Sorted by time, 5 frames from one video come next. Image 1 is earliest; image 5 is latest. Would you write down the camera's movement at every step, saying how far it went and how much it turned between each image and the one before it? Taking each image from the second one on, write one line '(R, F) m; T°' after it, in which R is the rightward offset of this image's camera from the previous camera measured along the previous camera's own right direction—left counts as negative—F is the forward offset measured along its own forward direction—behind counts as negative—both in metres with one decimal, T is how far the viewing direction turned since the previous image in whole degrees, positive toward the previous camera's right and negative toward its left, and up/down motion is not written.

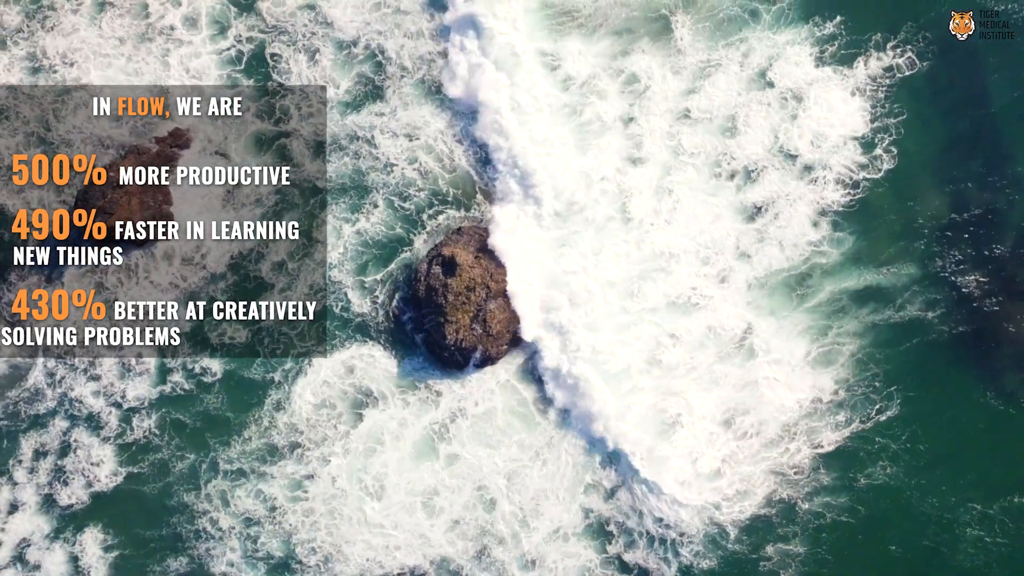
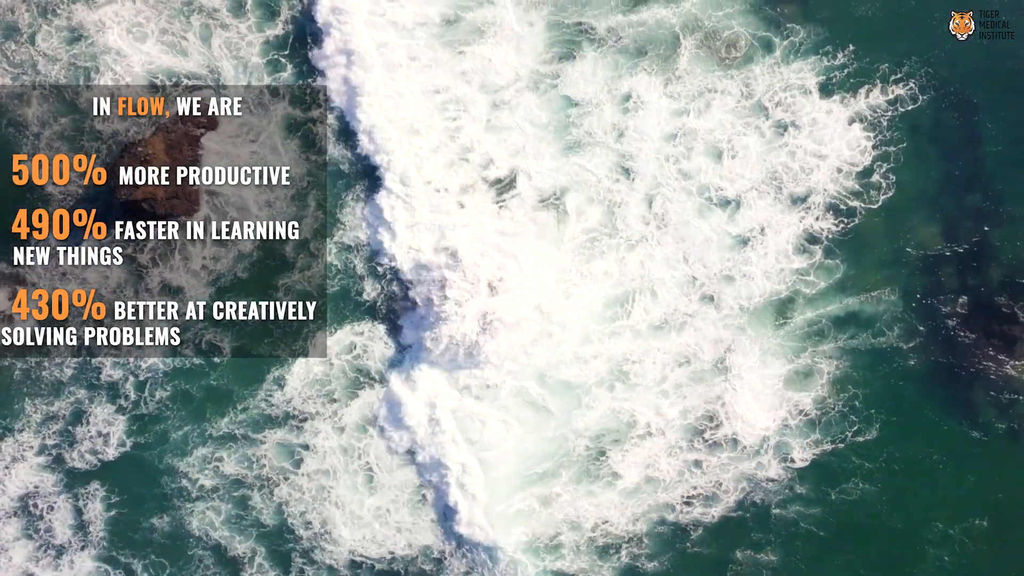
(+0.9, -1.5) m; -1°
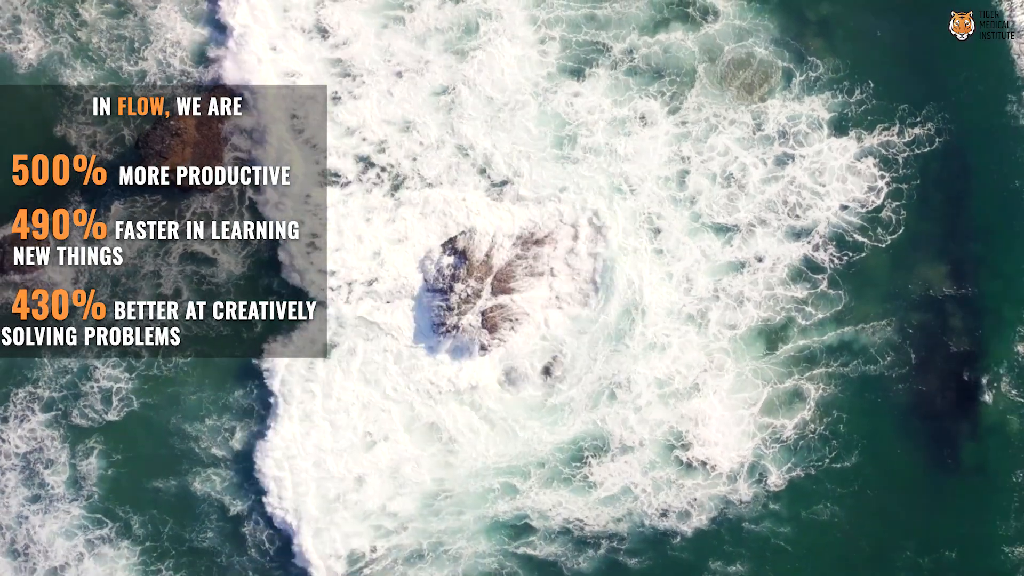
(+0.5, -1.4) m; -1°
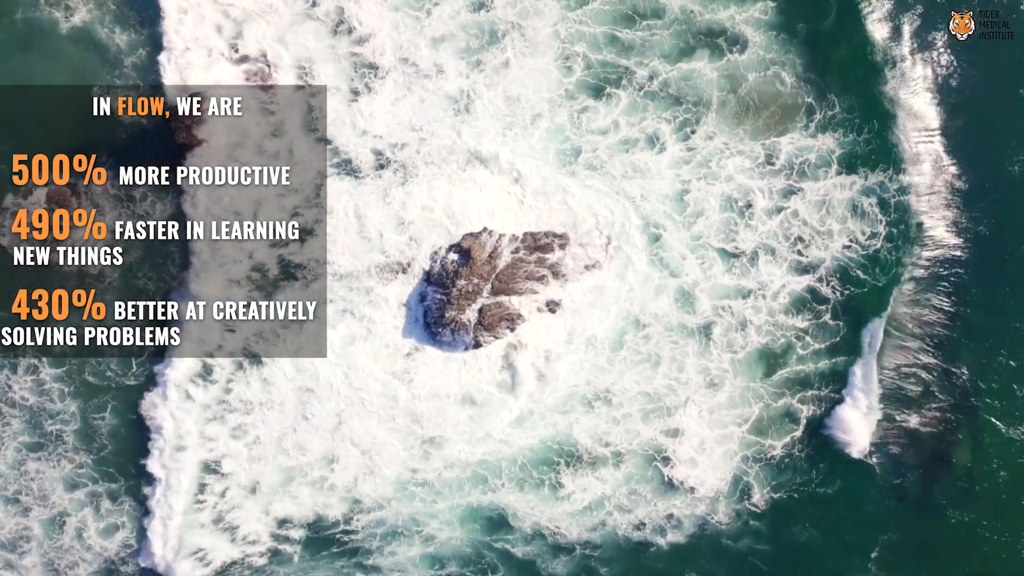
(+0.6, -1.3) m; -1°
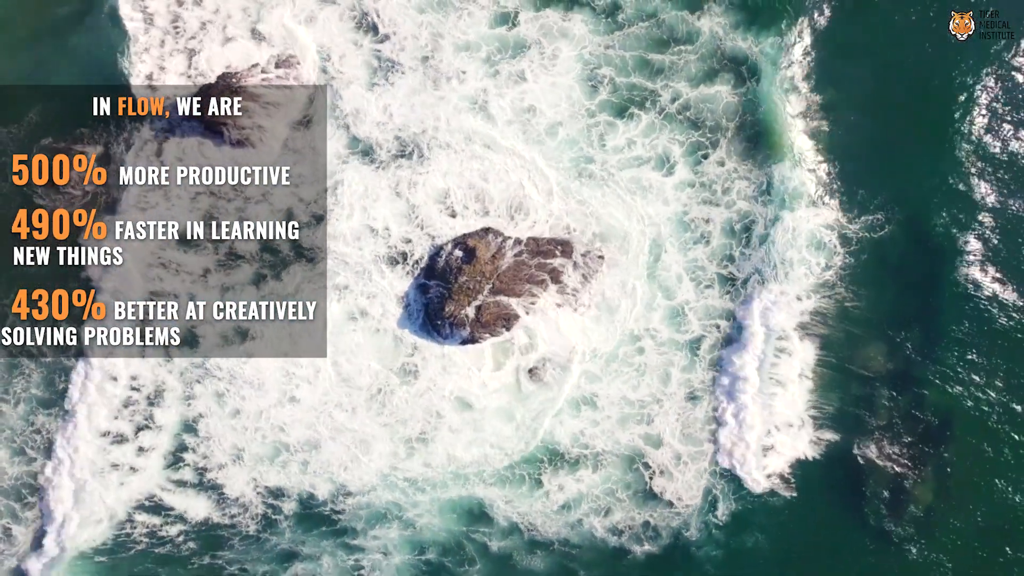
(+0.7, -1.1) m; -1°
